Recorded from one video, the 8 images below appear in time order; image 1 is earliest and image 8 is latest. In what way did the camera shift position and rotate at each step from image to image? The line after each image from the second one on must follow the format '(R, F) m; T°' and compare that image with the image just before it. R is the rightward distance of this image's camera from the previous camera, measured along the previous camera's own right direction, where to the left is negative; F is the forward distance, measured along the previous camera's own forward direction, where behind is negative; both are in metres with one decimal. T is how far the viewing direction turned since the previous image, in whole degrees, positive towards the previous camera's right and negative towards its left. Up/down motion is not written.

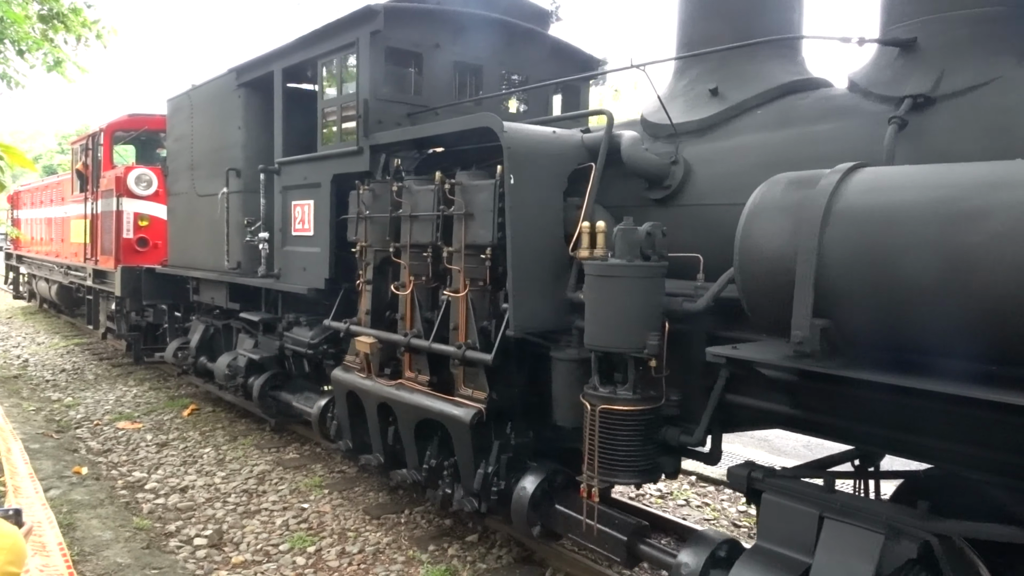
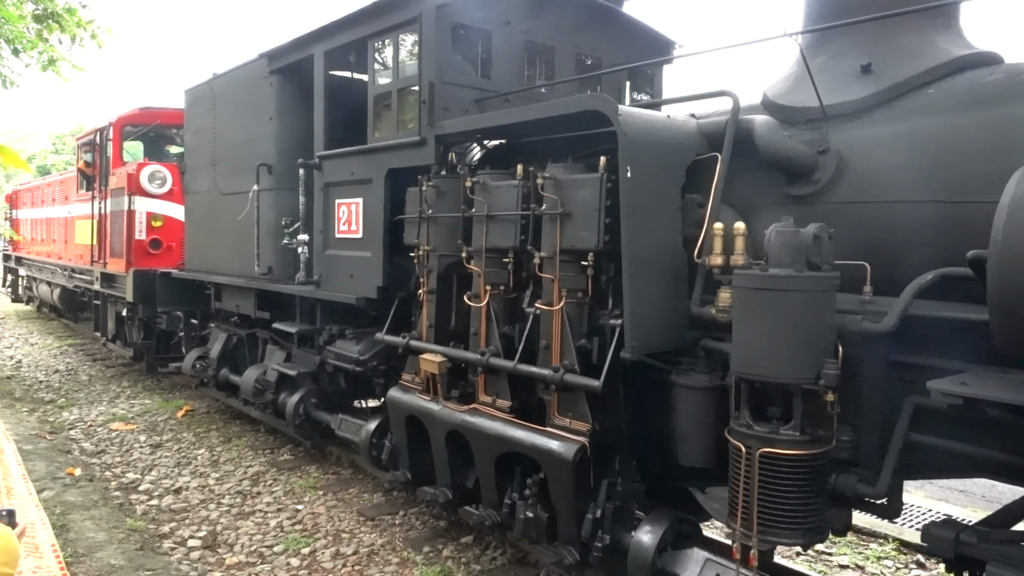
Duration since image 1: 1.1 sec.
(-0.5, +0.6) m; 0°
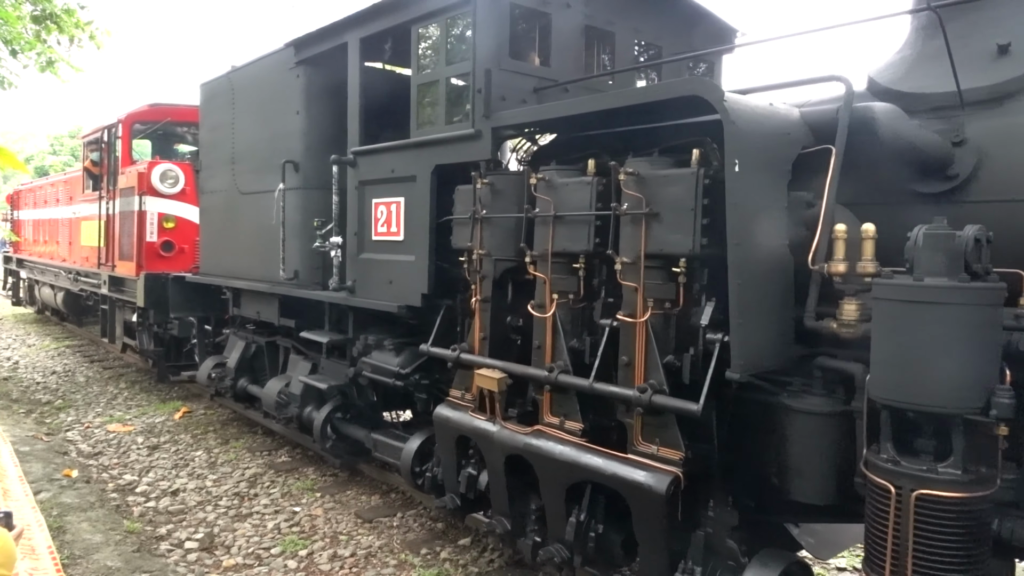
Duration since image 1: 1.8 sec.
(-0.3, +0.4) m; 0°
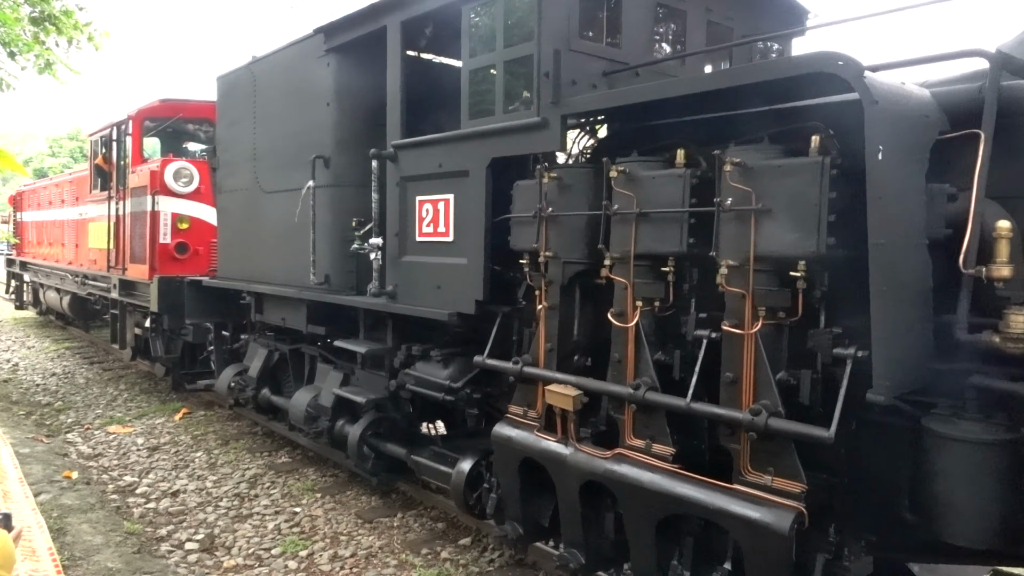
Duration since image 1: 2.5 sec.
(-0.3, +0.4) m; 0°
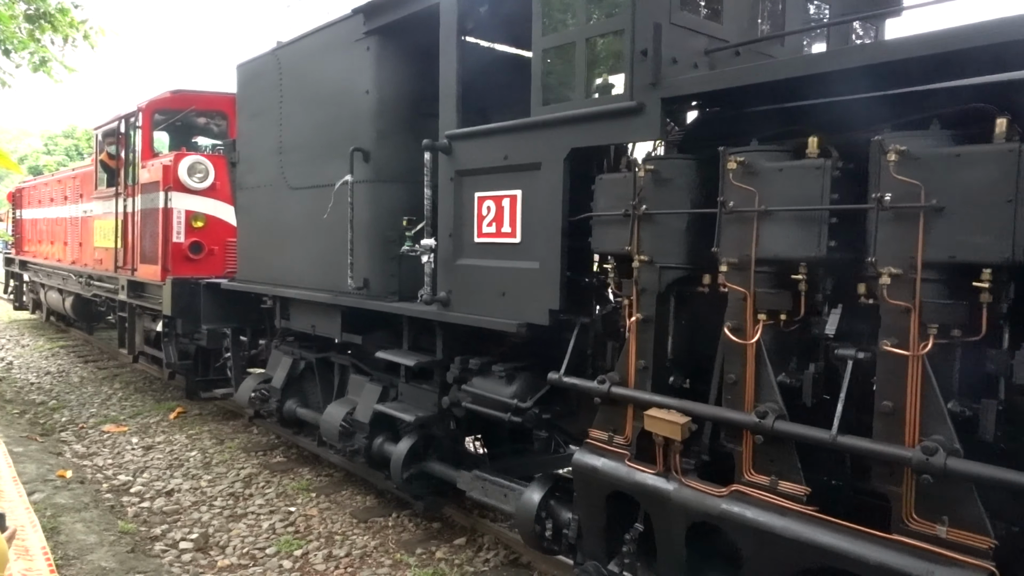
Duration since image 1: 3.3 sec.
(-0.4, +0.5) m; 0°
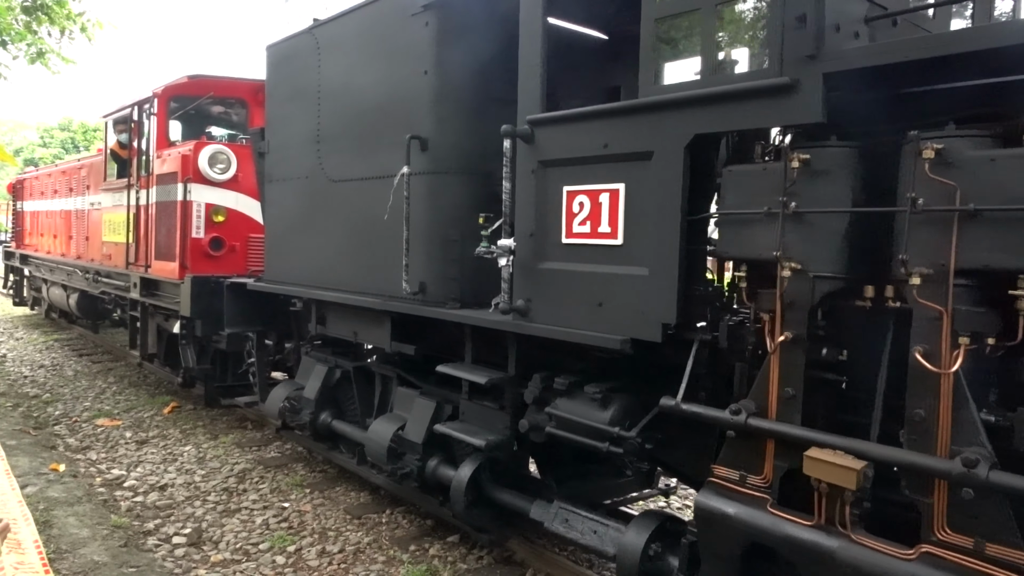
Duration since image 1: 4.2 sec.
(-0.4, +0.5) m; 0°
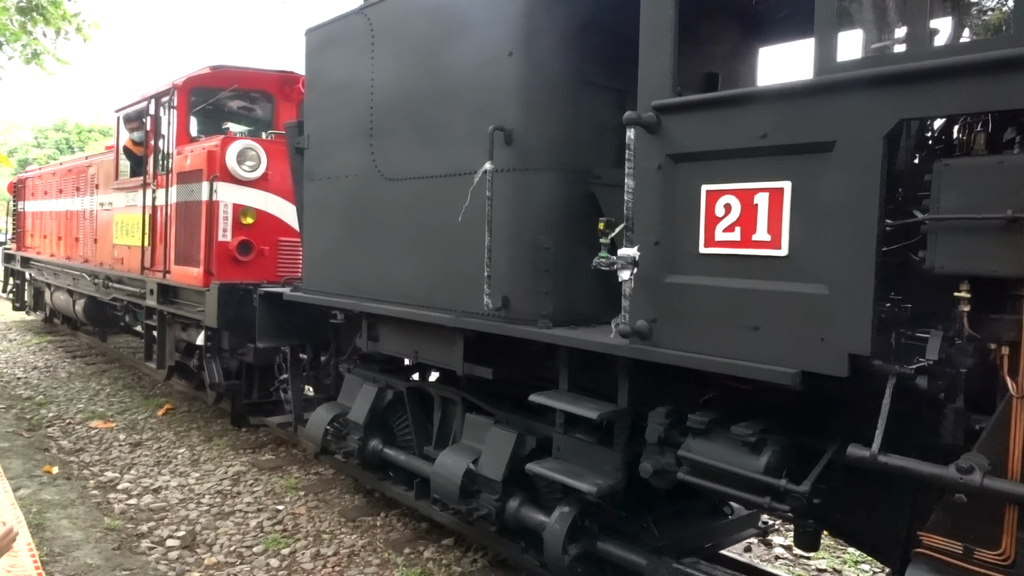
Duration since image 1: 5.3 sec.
(-0.5, +0.6) m; 0°
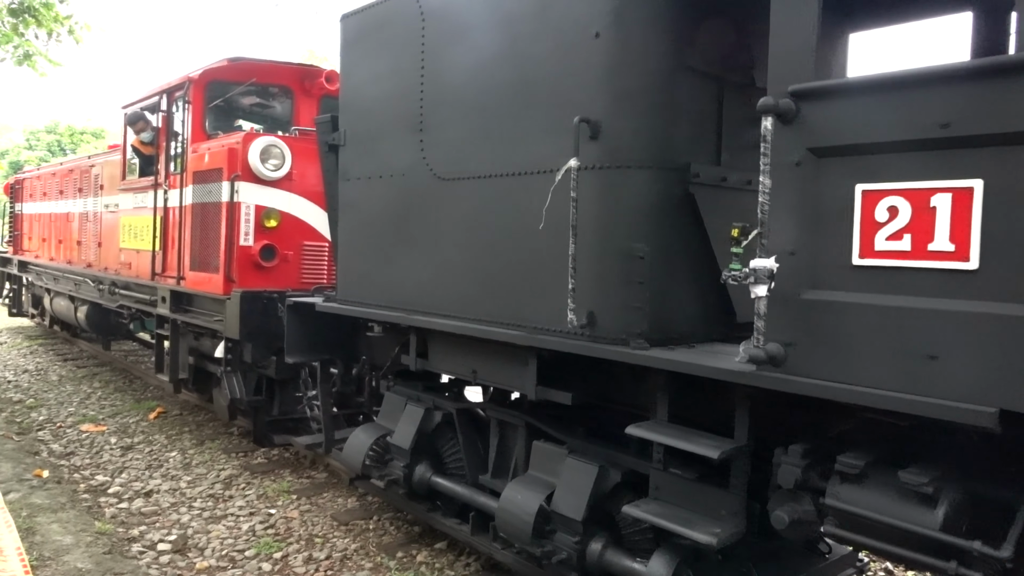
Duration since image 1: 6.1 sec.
(-0.4, +0.5) m; 0°
